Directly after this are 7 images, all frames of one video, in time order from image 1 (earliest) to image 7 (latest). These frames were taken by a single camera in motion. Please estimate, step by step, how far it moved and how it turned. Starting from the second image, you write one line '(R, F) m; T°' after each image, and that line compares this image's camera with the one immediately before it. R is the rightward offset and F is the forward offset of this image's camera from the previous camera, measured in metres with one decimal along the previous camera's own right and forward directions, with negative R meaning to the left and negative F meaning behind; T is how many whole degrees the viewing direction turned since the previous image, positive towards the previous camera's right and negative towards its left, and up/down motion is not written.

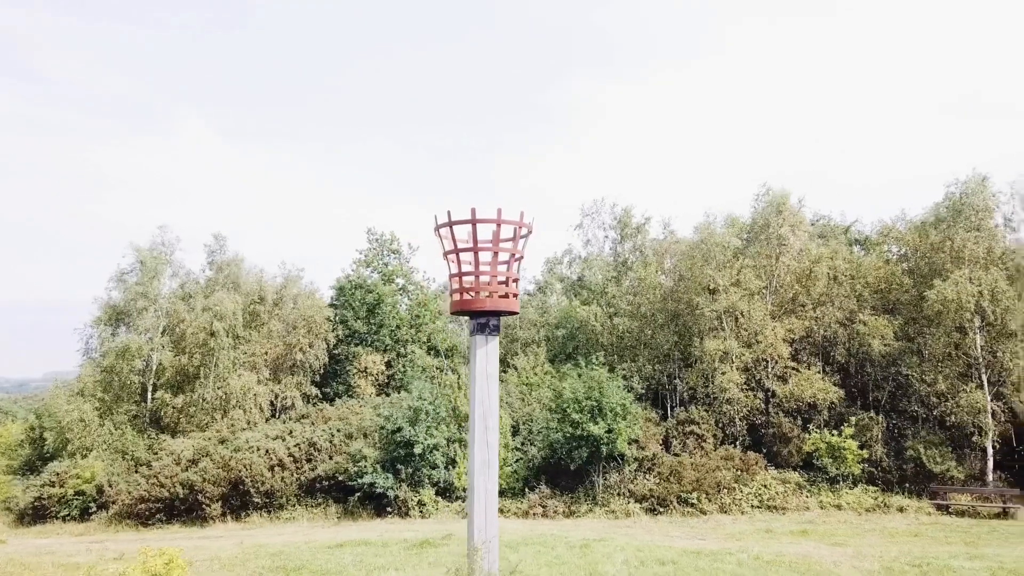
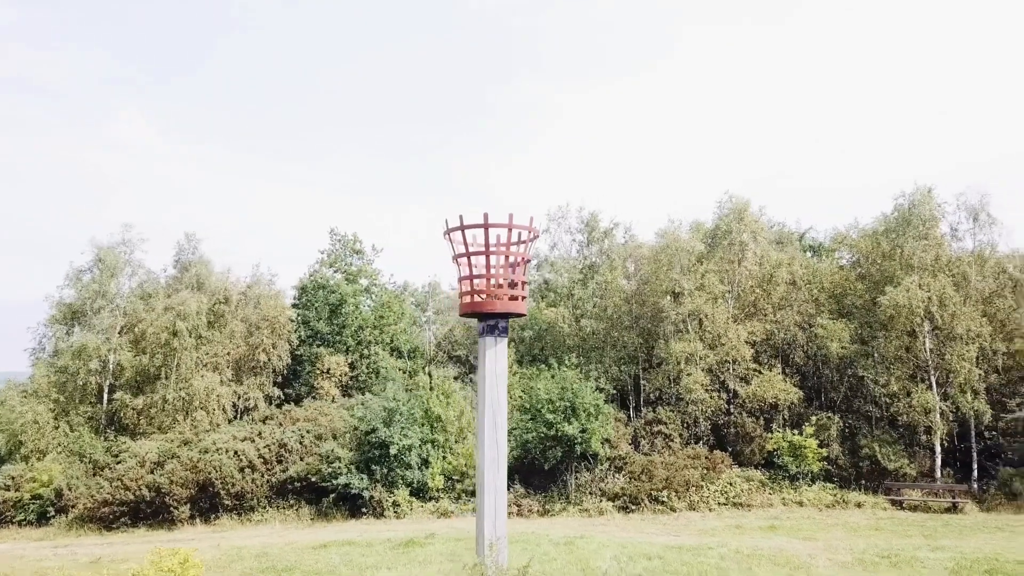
(-0.4, -0.2) m; +3°
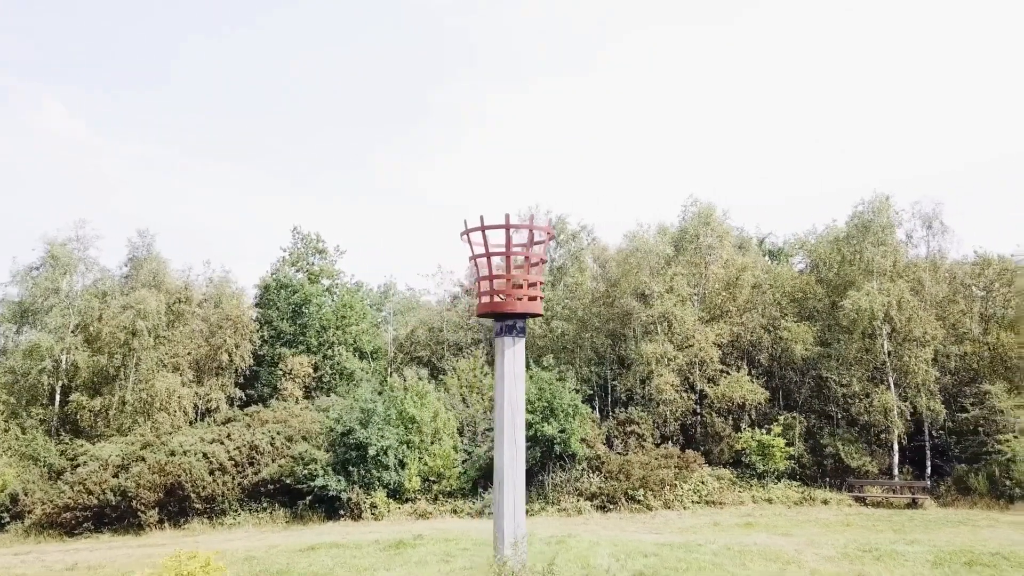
(-0.4, 0.0) m; +3°
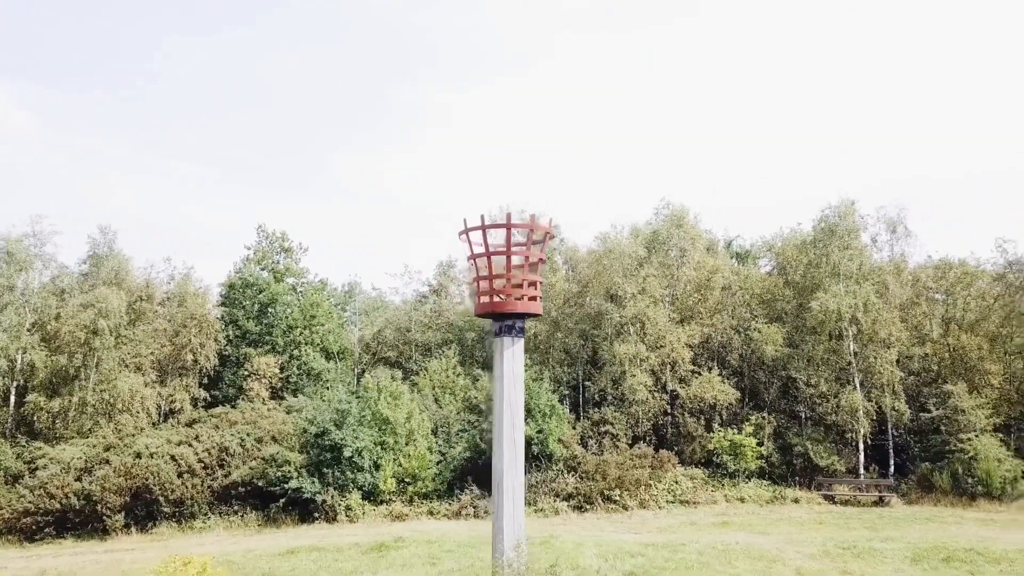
(-0.2, +0.1) m; +3°
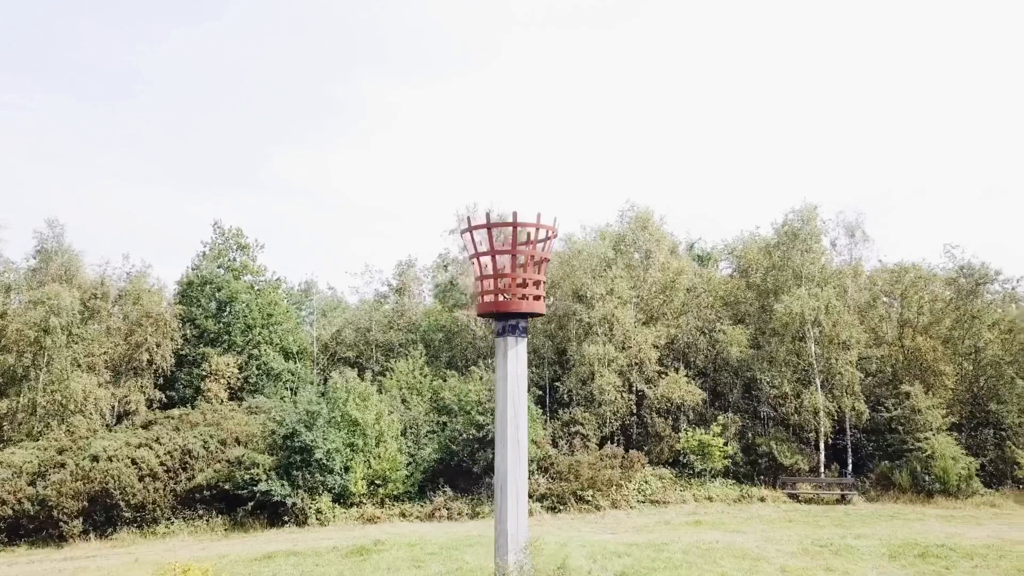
(-0.3, +0.1) m; +3°
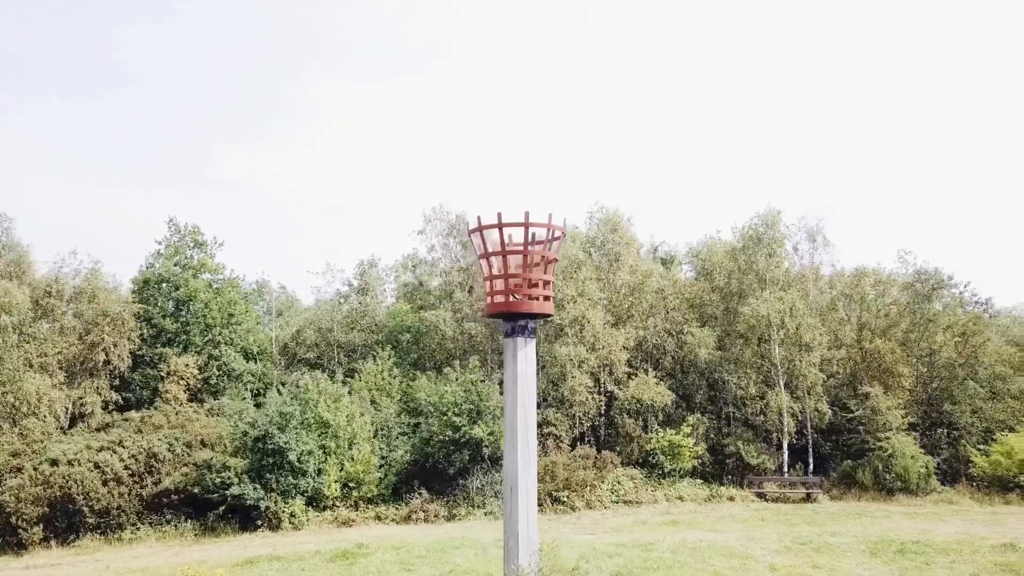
(-0.4, 0.0) m; +3°
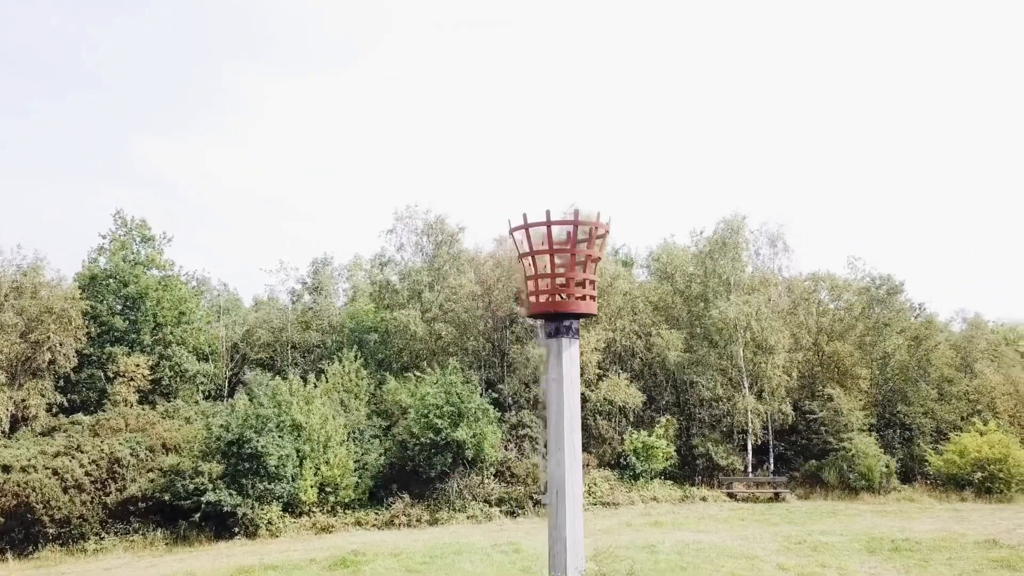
(-0.7, +0.1) m; +4°
